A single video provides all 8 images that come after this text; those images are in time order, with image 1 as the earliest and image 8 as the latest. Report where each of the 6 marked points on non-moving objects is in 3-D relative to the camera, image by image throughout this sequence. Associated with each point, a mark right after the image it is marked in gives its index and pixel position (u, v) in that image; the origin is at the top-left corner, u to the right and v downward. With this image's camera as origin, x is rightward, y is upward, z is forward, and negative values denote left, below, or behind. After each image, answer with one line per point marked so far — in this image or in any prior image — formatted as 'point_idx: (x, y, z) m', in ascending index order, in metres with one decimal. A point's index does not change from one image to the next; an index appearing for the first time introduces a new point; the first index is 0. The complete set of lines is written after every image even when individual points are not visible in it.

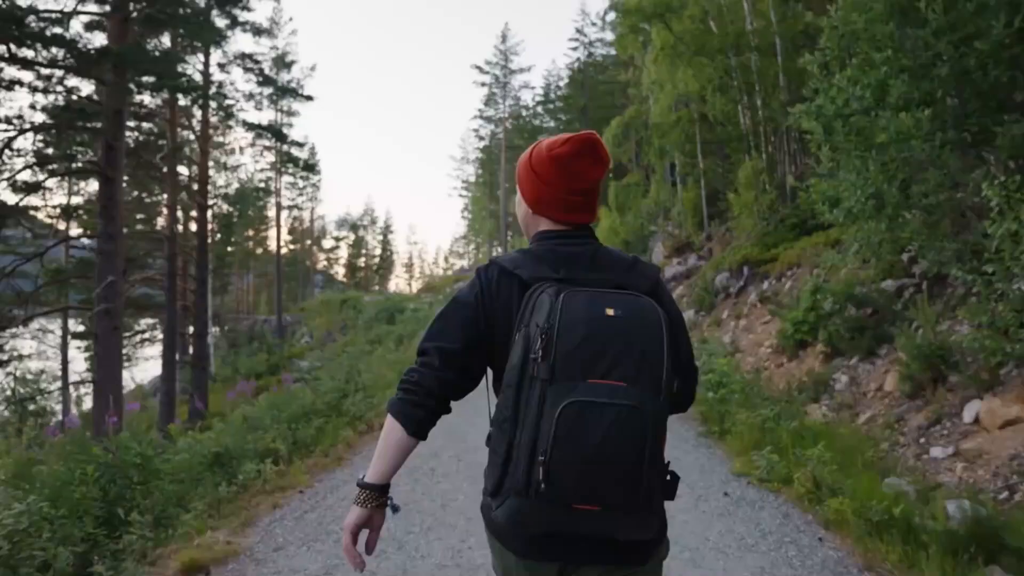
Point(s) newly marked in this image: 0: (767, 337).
0: (+4.2, -0.8, +11.6) m
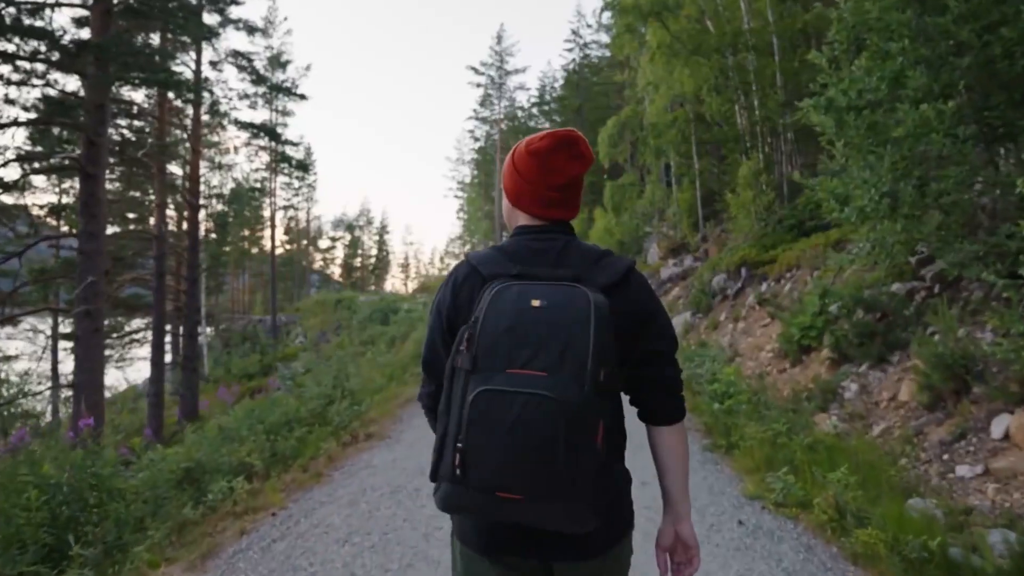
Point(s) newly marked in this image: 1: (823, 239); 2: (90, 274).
0: (+4.1, -0.9, +11.4) m
1: (+5.9, +0.9, +13.6) m
2: (-6.0, +0.2, +10.2) m
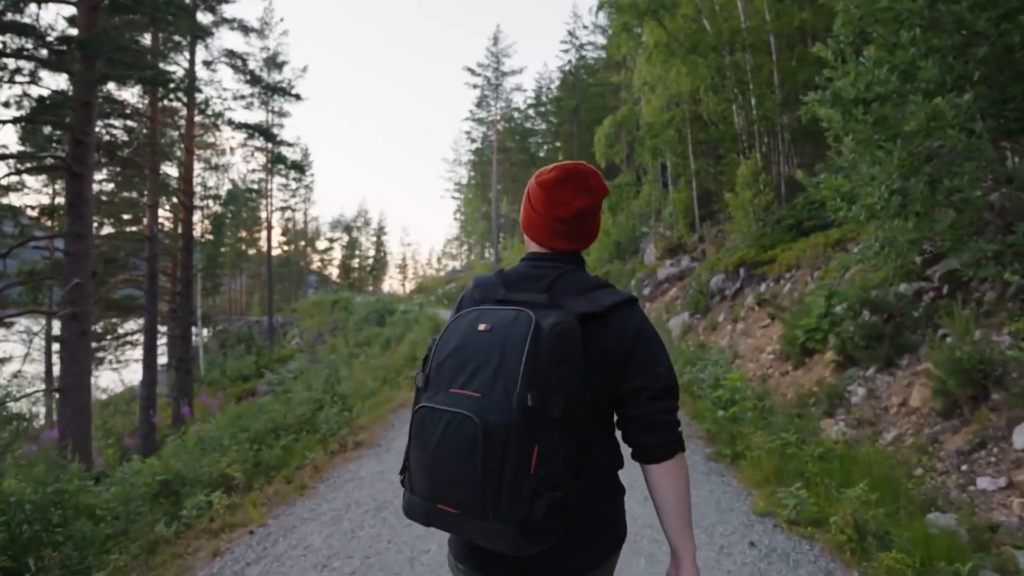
0: (+4.0, -0.9, +11.2) m
1: (+5.8, +0.9, +13.4) m
2: (-6.1, +0.2, +10.0) m
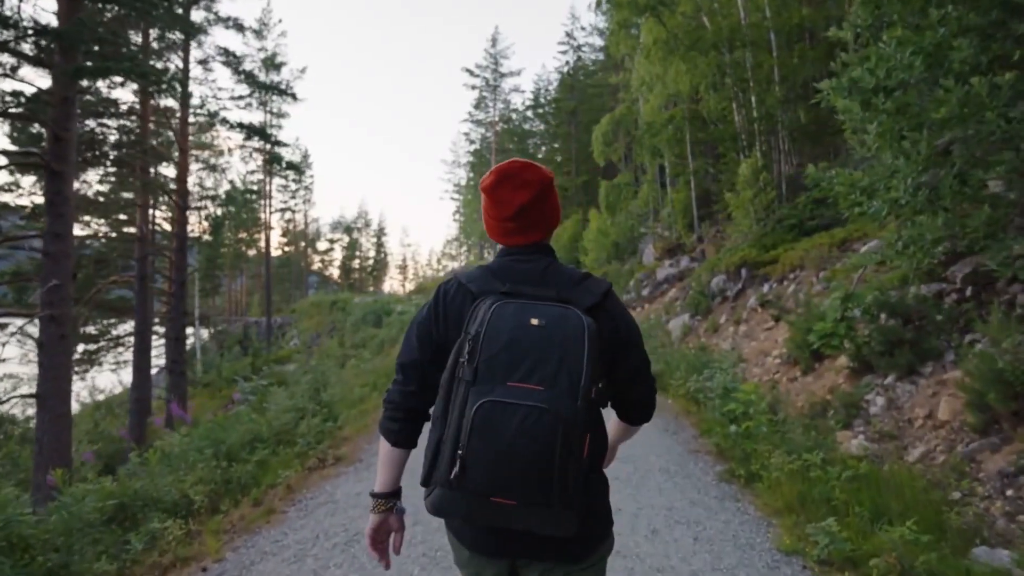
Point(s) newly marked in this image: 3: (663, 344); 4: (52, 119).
0: (+4.0, -0.9, +10.9) m
1: (+5.8, +0.9, +13.1) m
2: (-6.1, +0.2, +9.6) m
3: (+3.2, -1.2, +15.2) m
4: (-6.3, +2.3, +9.7) m
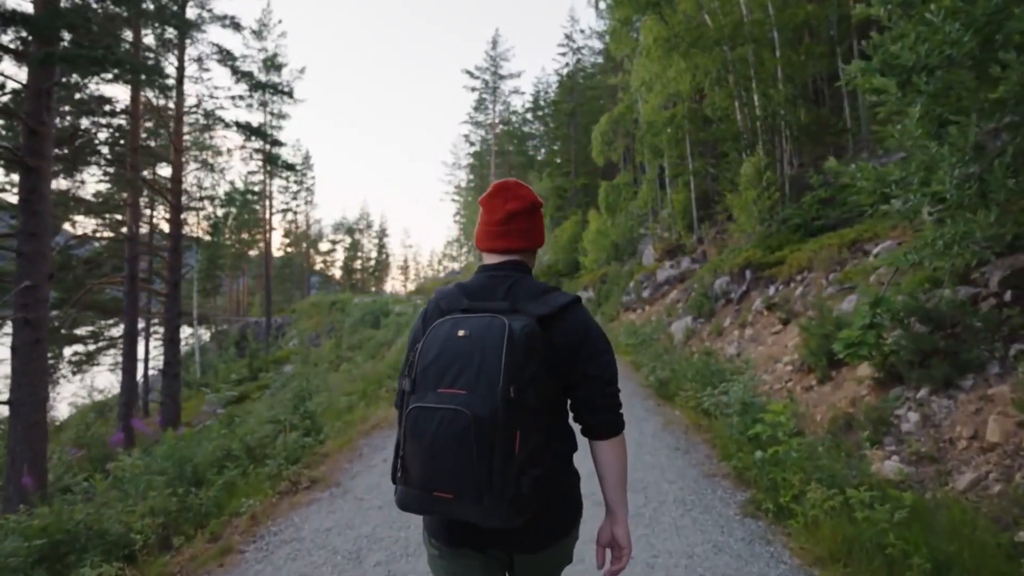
0: (+3.9, -0.9, +10.4) m
1: (+5.7, +0.9, +12.6) m
2: (-6.2, +0.1, +9.2) m
3: (+3.2, -1.2, +14.8) m
4: (-6.3, +2.3, +9.3) m
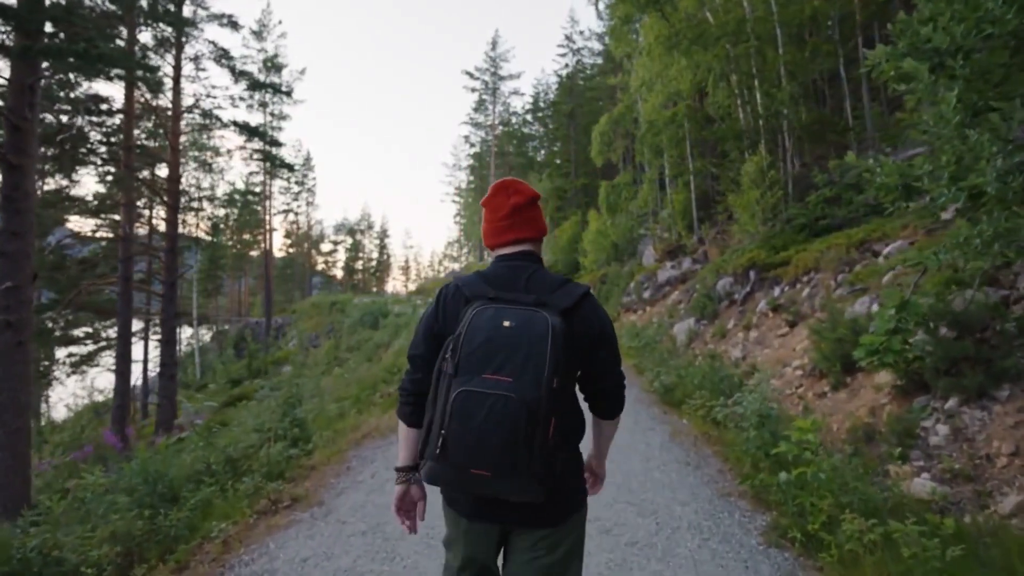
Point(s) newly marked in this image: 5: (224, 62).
0: (+3.9, -0.9, +10.1) m
1: (+5.7, +0.8, +12.3) m
2: (-6.2, +0.1, +8.8) m
3: (+3.2, -1.3, +14.5) m
4: (-6.3, +2.3, +9.0) m
5: (-7.5, +5.9, +18.9) m
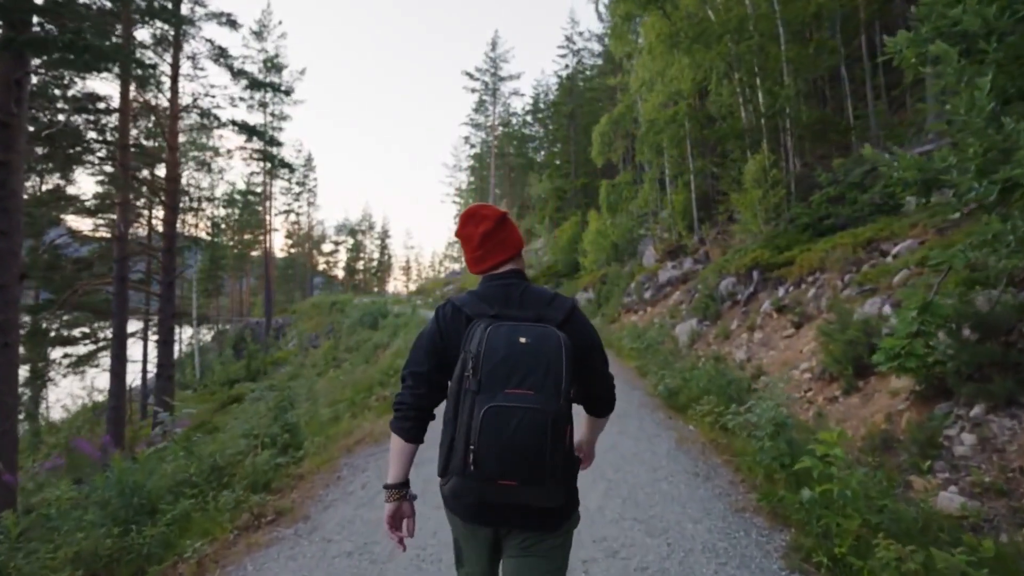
0: (+3.9, -0.9, +9.9) m
1: (+5.7, +0.8, +12.1) m
2: (-6.2, +0.1, +8.6) m
3: (+3.2, -1.3, +14.3) m
4: (-6.3, +2.3, +8.8) m
5: (-7.5, +5.9, +18.6) m
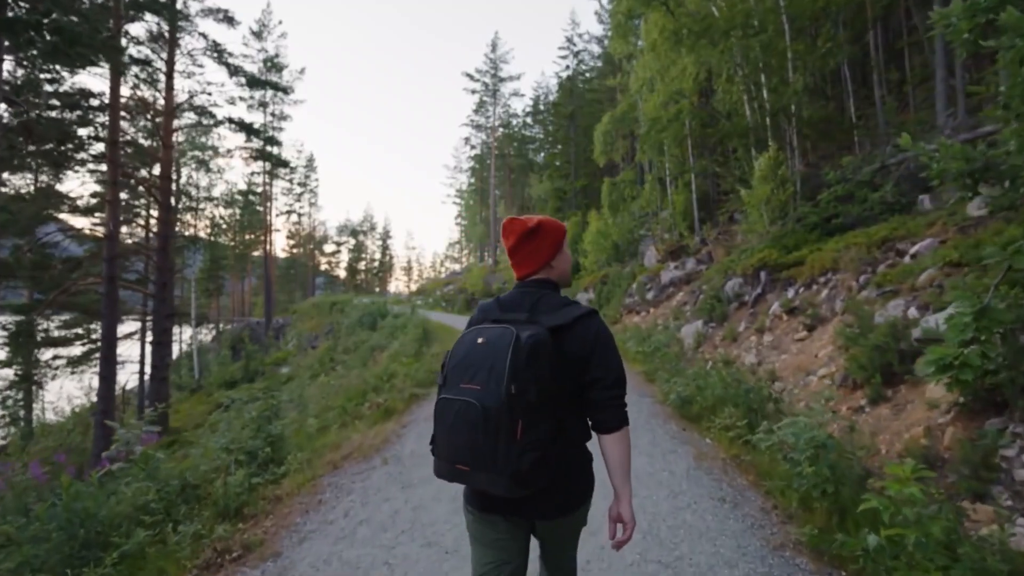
0: (+3.9, -1.0, +9.4) m
1: (+5.7, +0.8, +11.7) m
2: (-6.2, +0.1, +8.2) m
3: (+3.2, -1.3, +13.8) m
4: (-6.3, +2.3, +8.3) m
5: (-7.5, +5.9, +18.2) m
